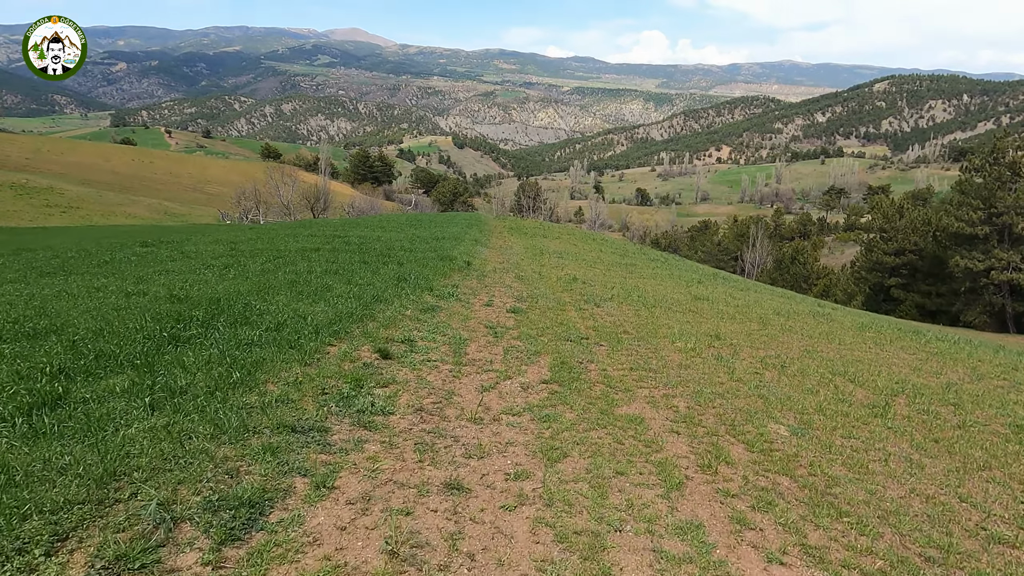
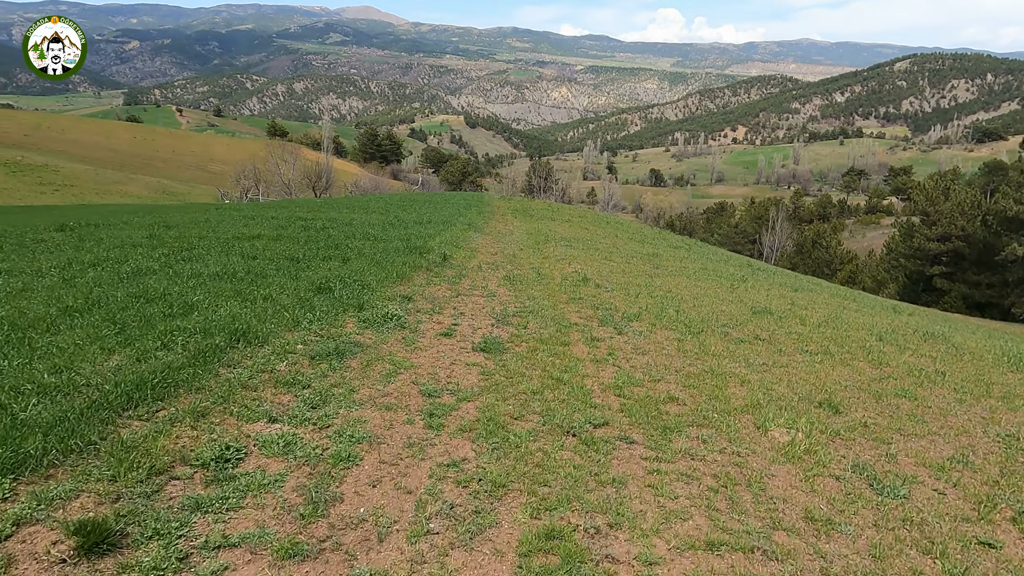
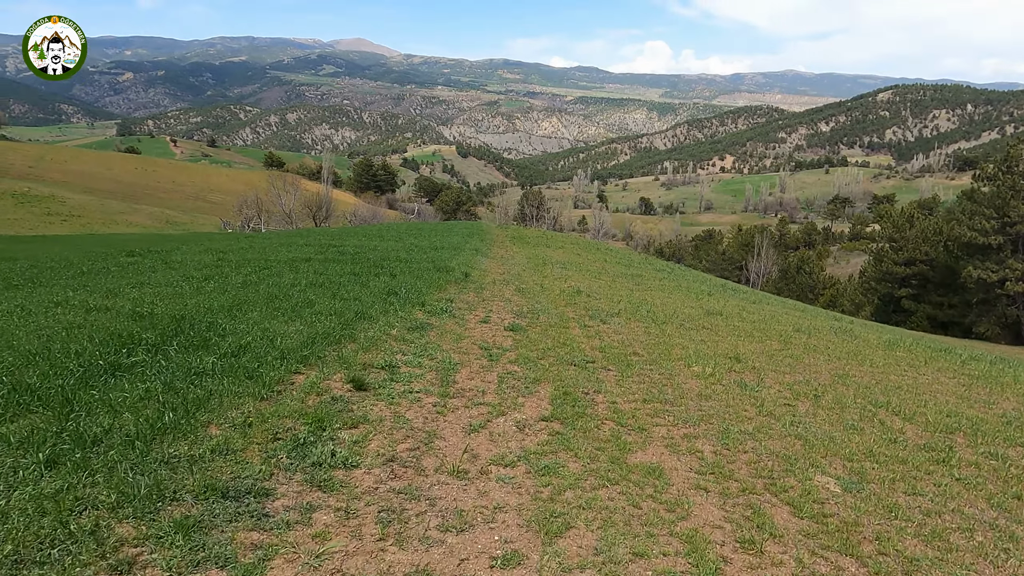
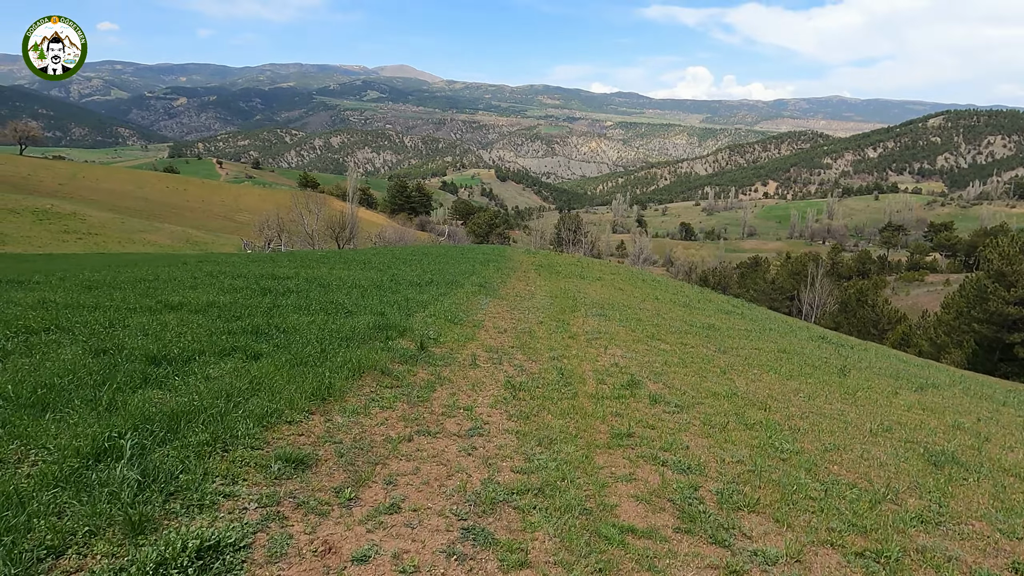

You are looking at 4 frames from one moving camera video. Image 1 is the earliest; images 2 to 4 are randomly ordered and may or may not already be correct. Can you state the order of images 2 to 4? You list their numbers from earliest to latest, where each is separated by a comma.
3, 2, 4
